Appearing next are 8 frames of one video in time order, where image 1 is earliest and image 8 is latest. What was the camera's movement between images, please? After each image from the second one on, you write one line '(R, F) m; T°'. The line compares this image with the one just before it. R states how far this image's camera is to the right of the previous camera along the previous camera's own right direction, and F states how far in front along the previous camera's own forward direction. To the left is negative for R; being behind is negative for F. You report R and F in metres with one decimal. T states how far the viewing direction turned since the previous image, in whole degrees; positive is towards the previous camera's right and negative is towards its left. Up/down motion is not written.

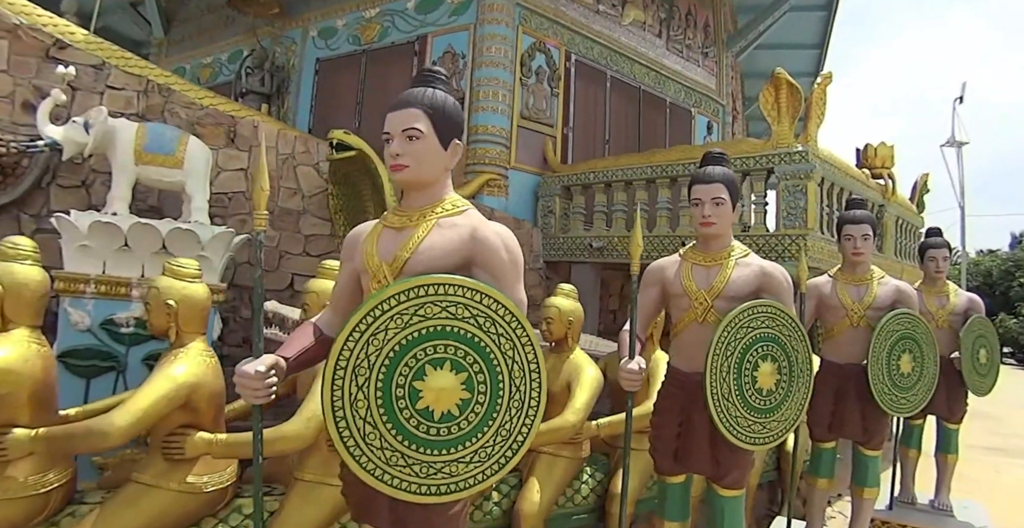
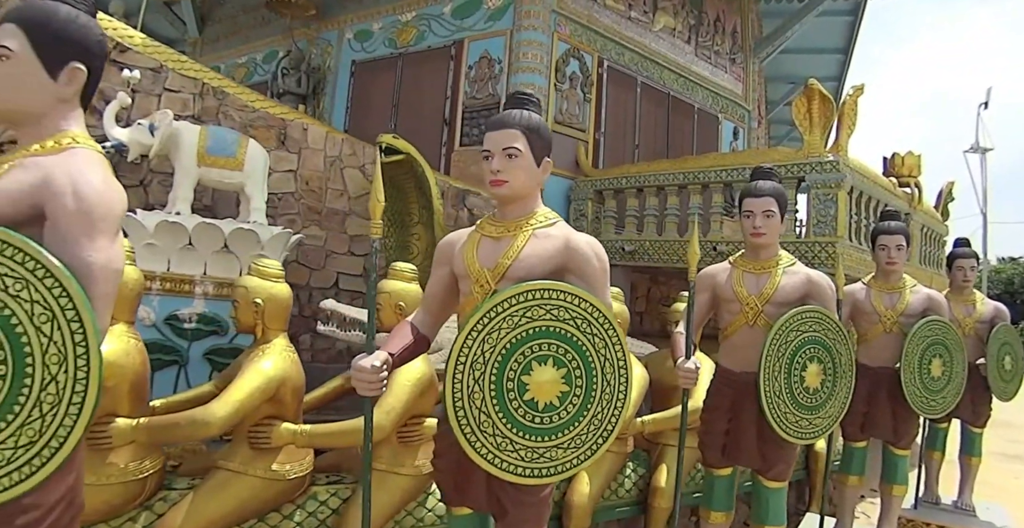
(-0.2, -0.1) m; 0°
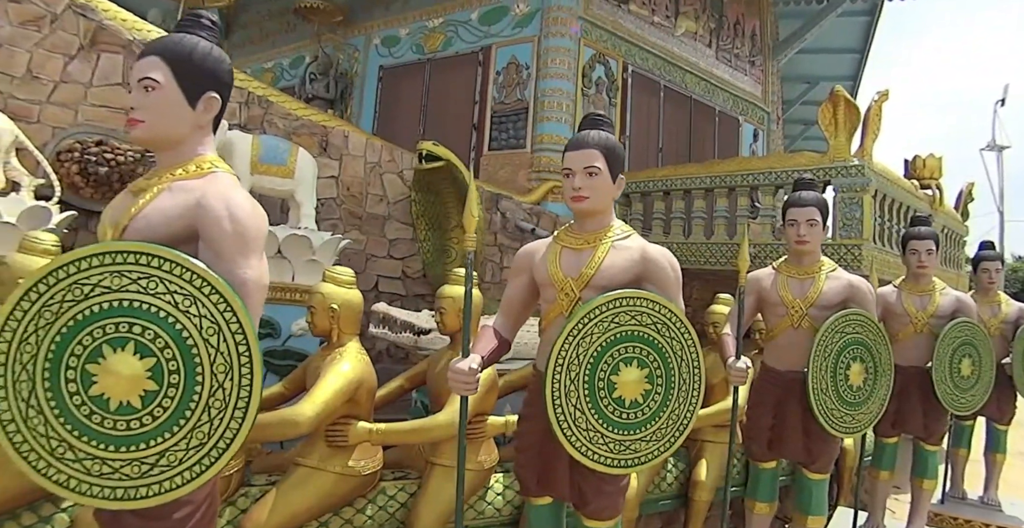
(-0.3, -0.1) m; 0°
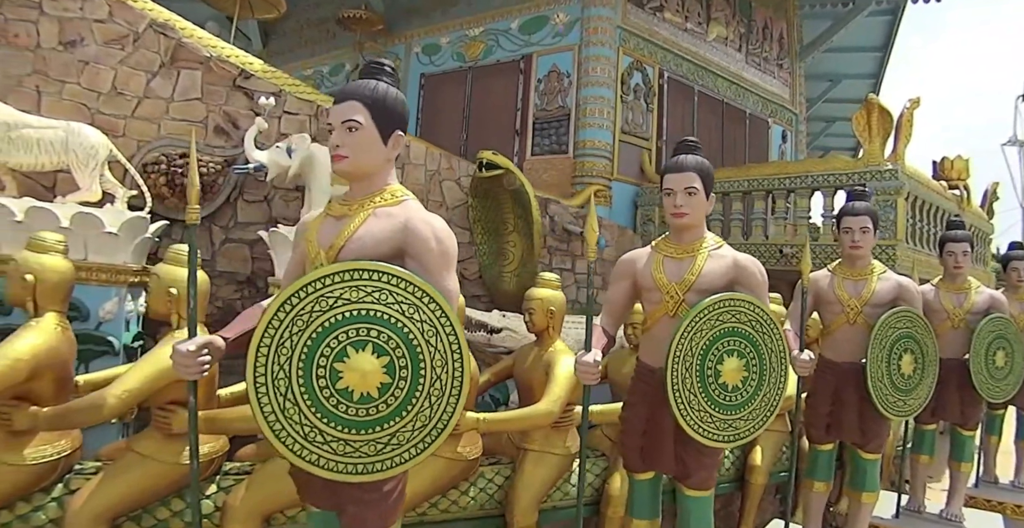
(-0.4, -0.3) m; 0°
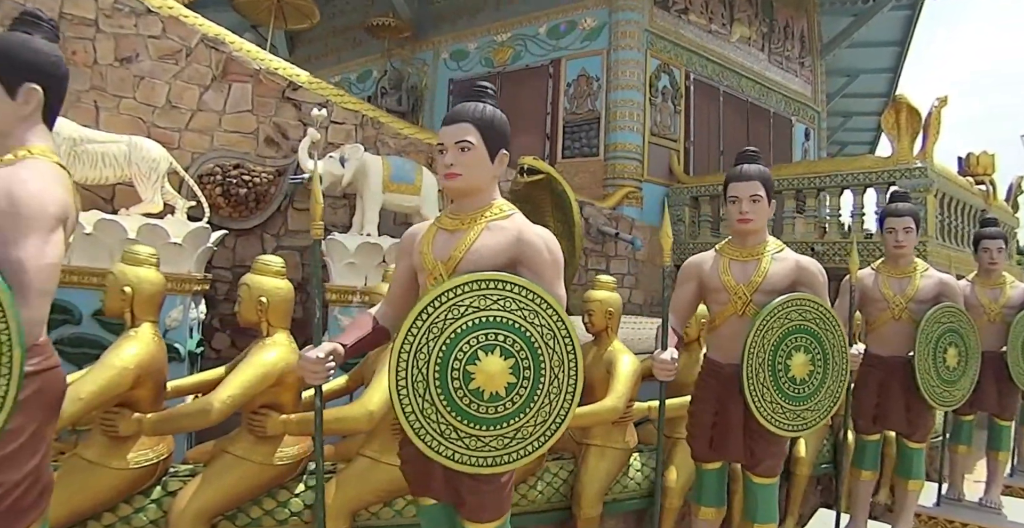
(-0.3, -0.1) m; 0°
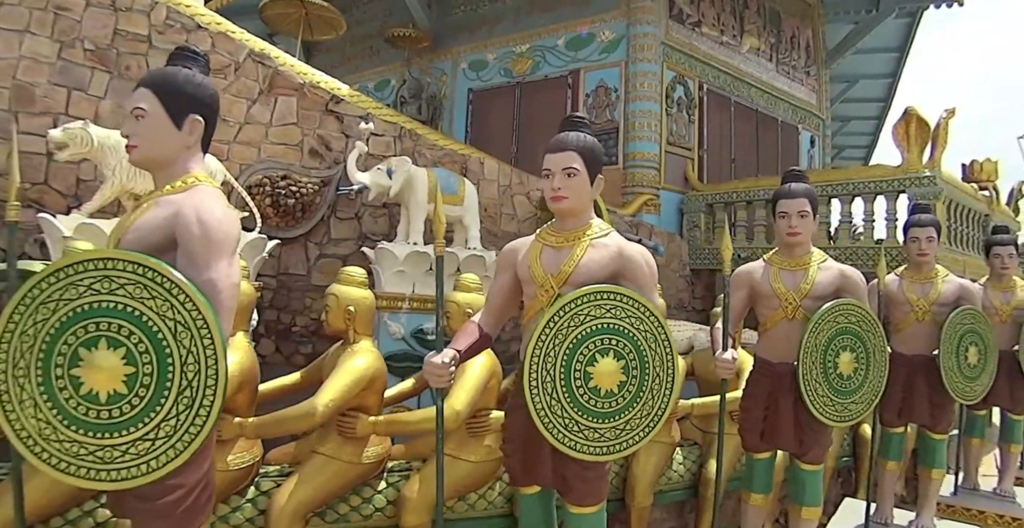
(-0.4, -0.2) m; +1°
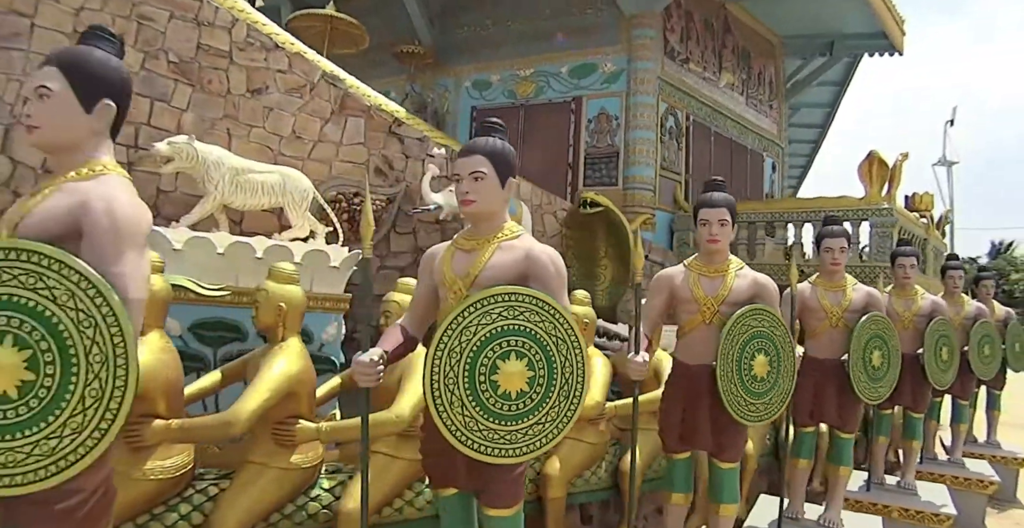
(-1.2, -0.5) m; +9°
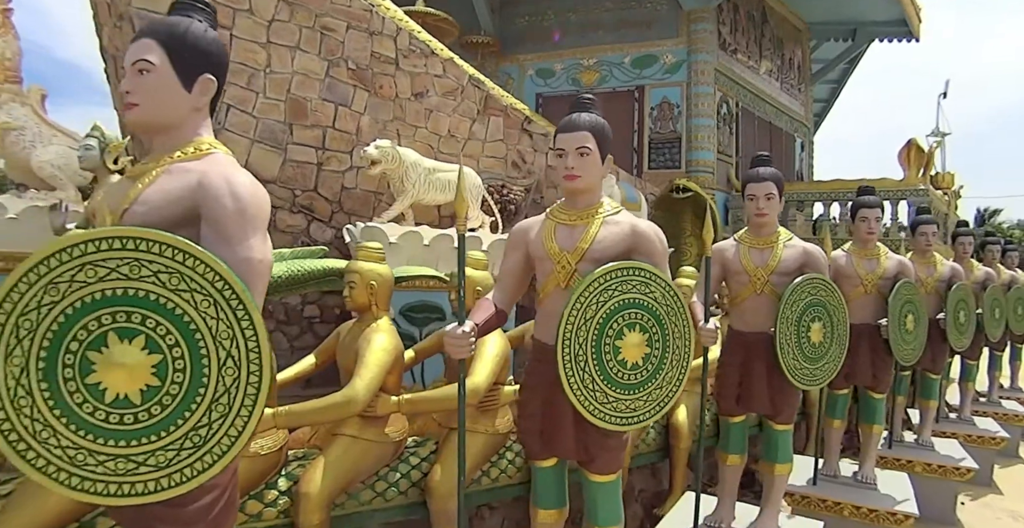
(-1.8, -0.7) m; +5°
